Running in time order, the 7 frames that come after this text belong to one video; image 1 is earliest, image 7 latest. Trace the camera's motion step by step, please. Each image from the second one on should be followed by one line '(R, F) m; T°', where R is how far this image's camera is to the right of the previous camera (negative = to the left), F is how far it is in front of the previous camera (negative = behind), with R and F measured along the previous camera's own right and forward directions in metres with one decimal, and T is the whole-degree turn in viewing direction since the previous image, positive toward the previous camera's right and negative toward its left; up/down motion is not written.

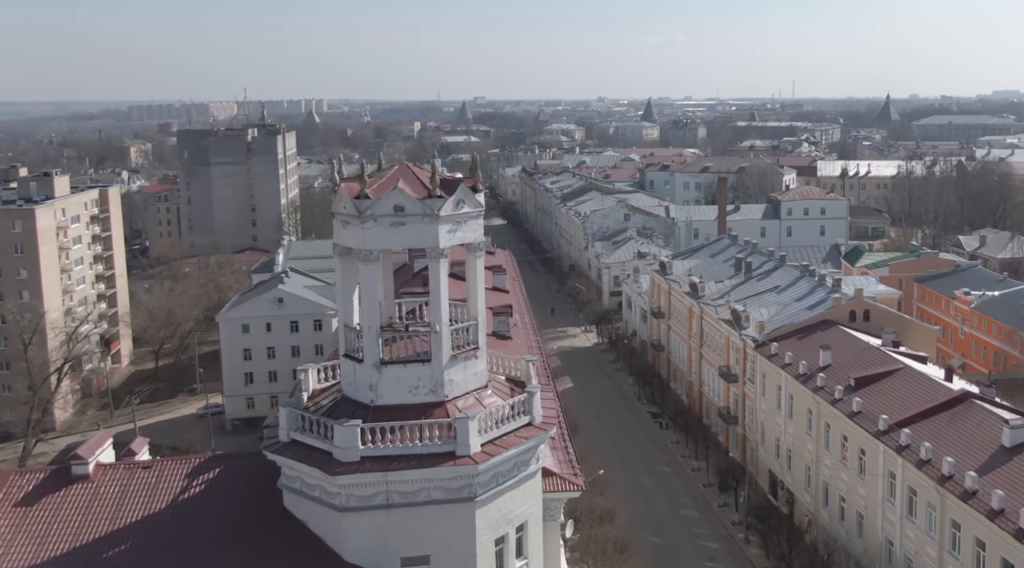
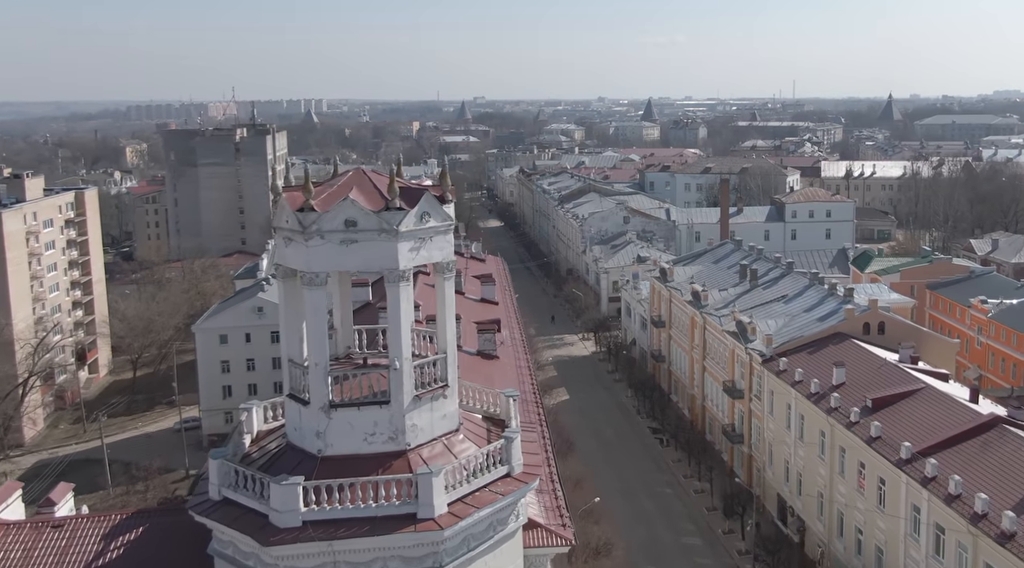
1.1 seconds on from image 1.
(+0.2, +1.7) m; 0°
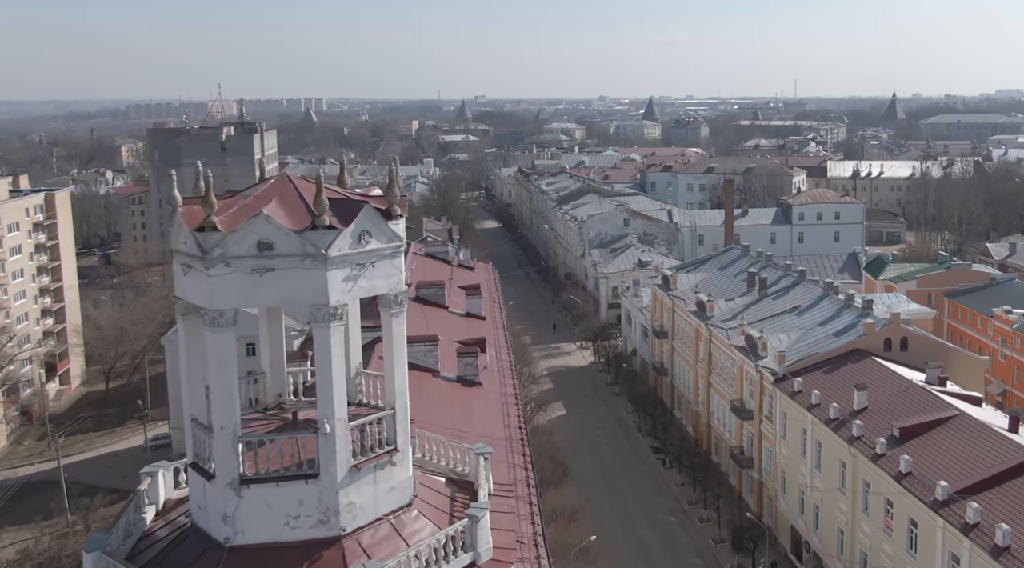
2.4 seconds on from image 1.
(+0.3, +2.1) m; 0°
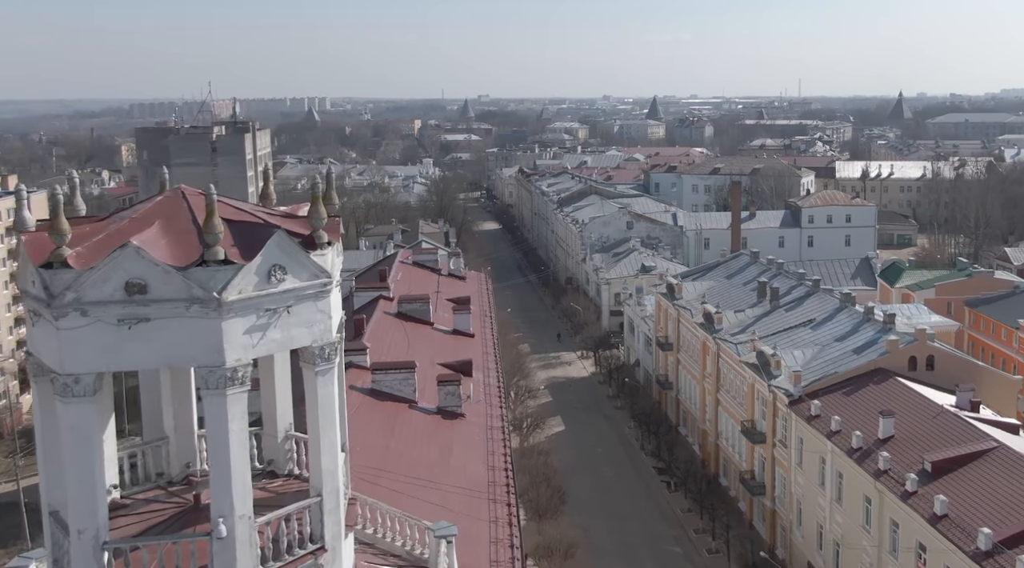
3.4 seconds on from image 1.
(+0.2, +1.8) m; 0°
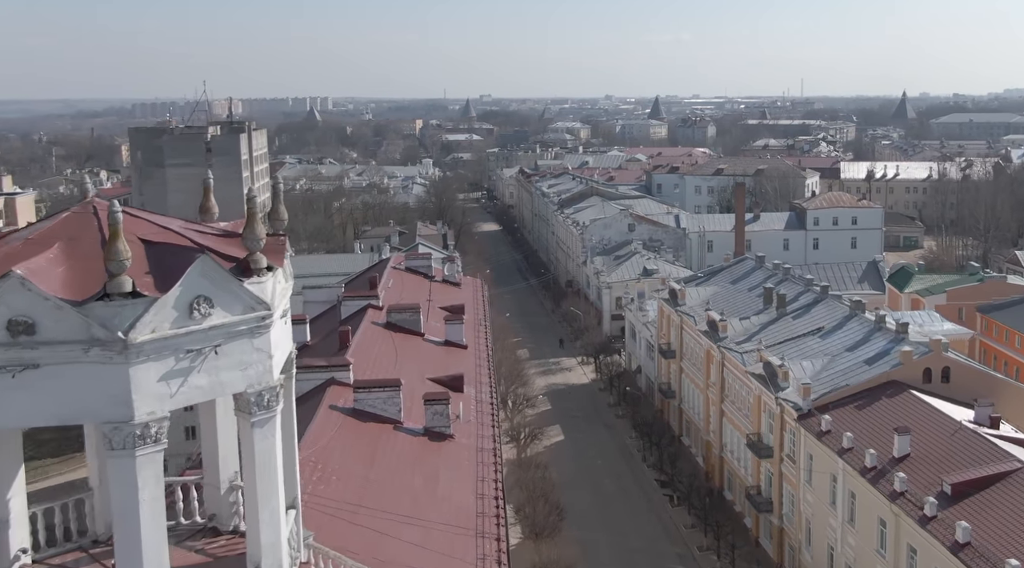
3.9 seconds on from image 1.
(+0.1, +1.0) m; 0°
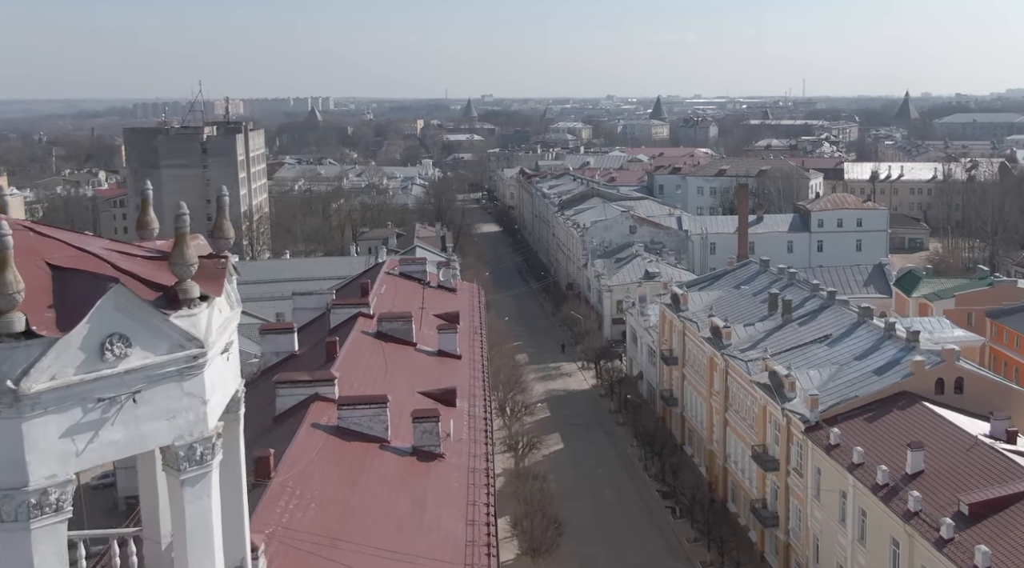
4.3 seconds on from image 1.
(+0.1, +0.7) m; 0°
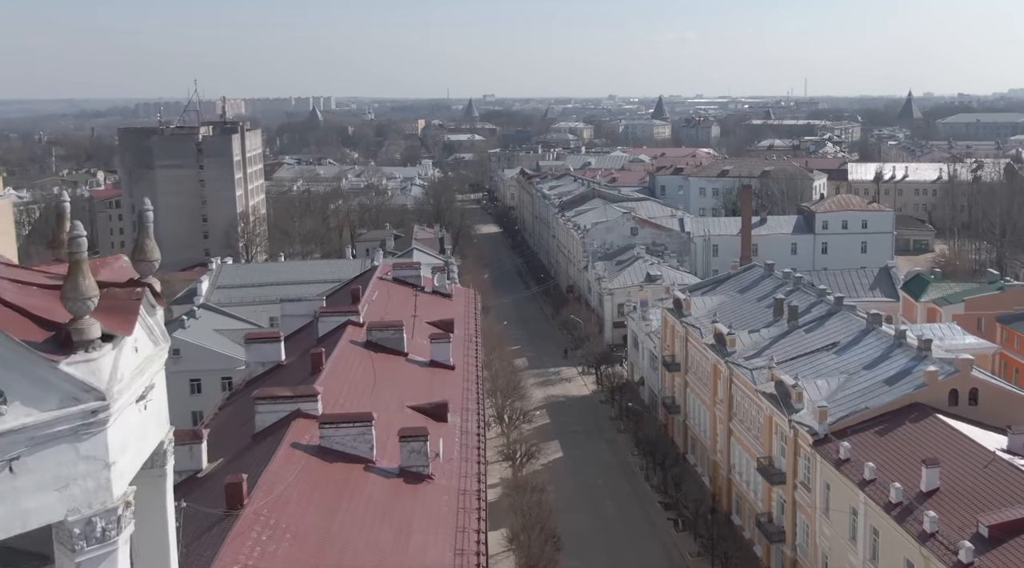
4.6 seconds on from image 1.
(+0.1, +0.8) m; 0°
